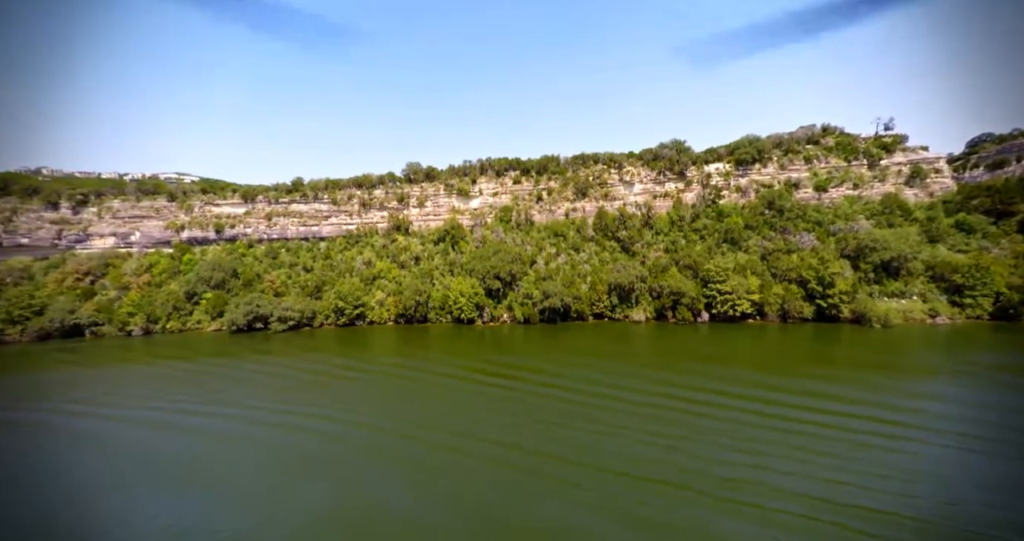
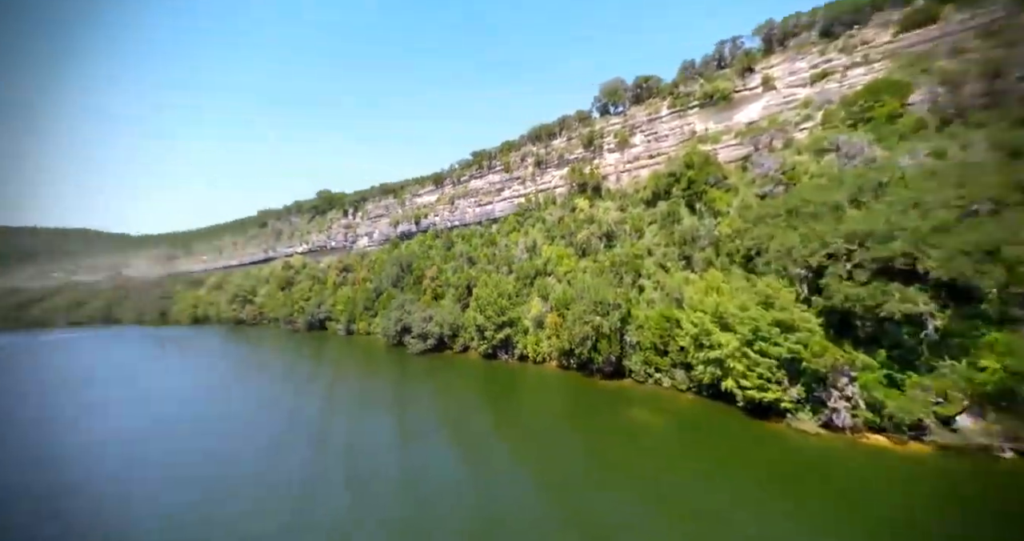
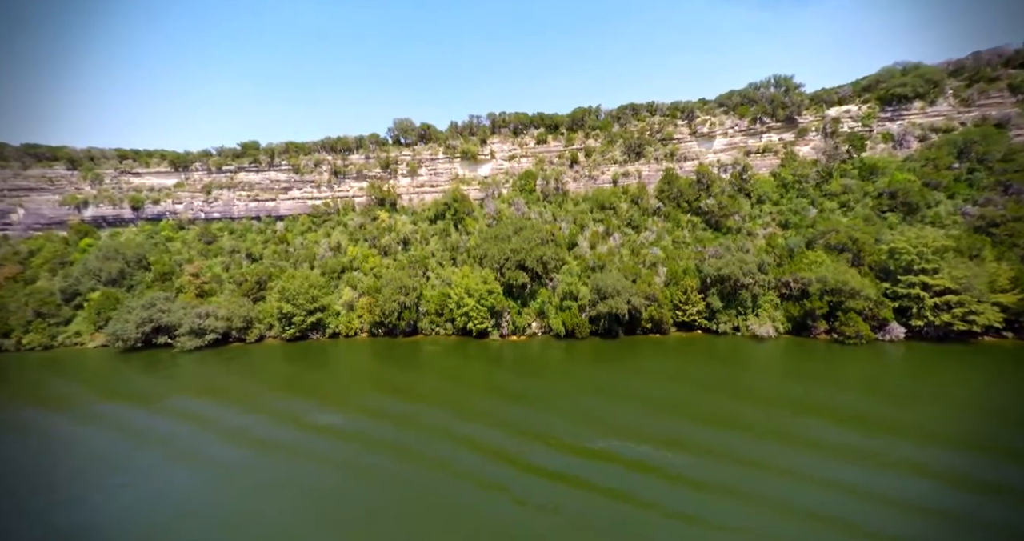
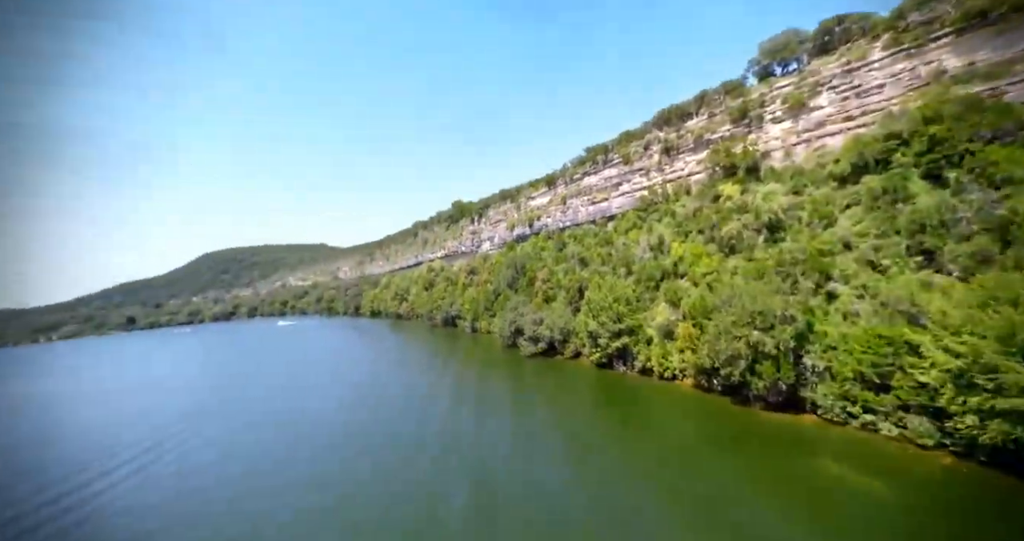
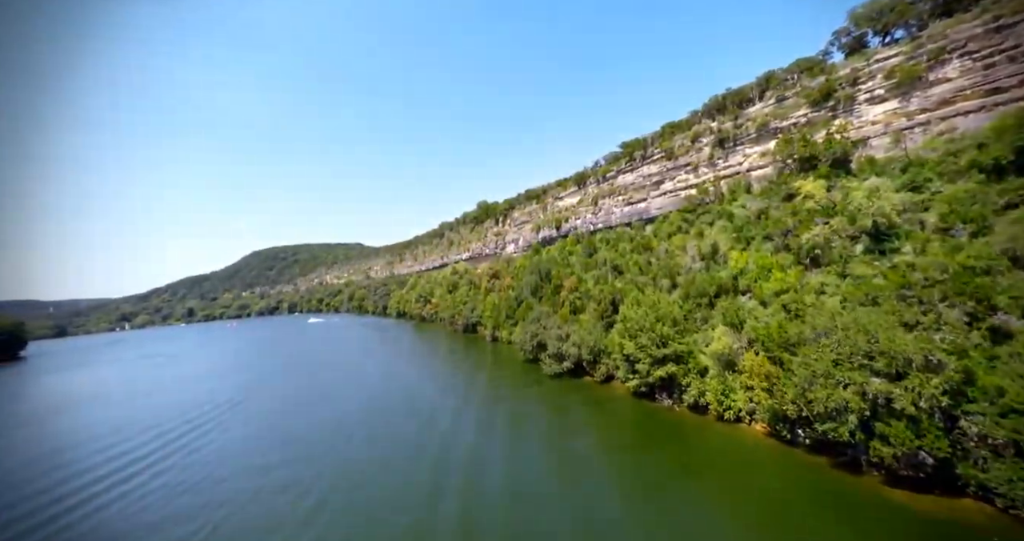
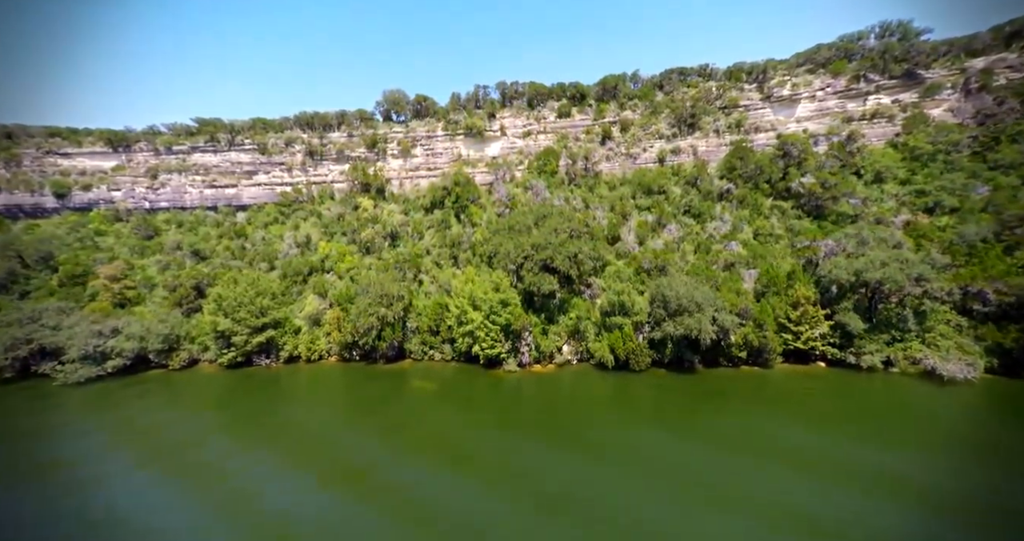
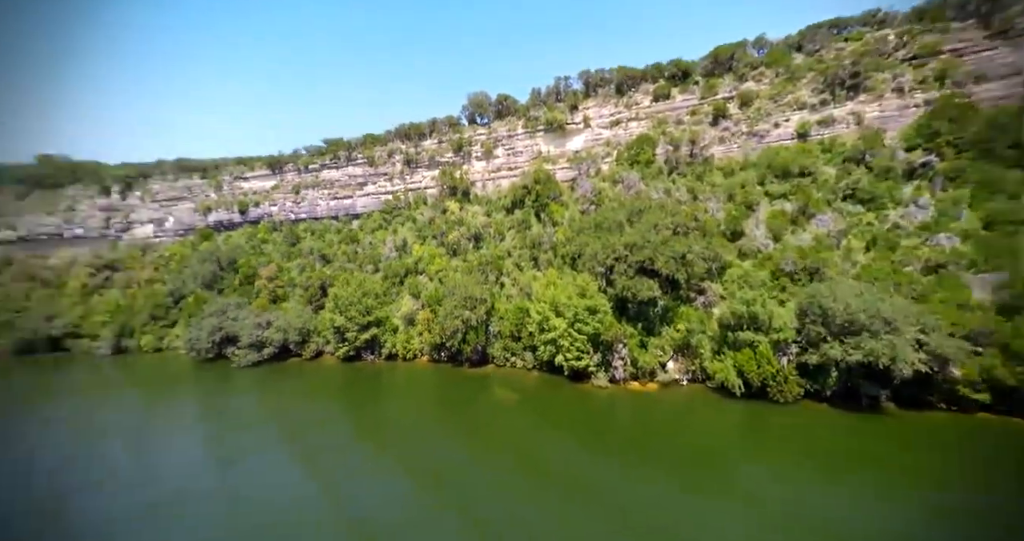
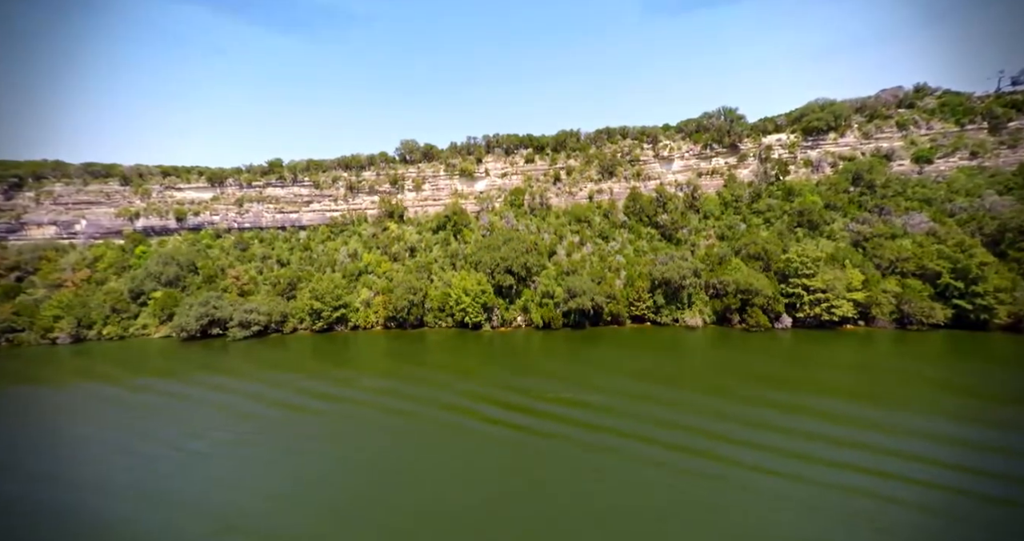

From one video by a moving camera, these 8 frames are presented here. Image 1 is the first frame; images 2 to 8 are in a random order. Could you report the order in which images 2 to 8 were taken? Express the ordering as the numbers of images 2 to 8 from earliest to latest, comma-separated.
8, 3, 6, 7, 2, 4, 5
